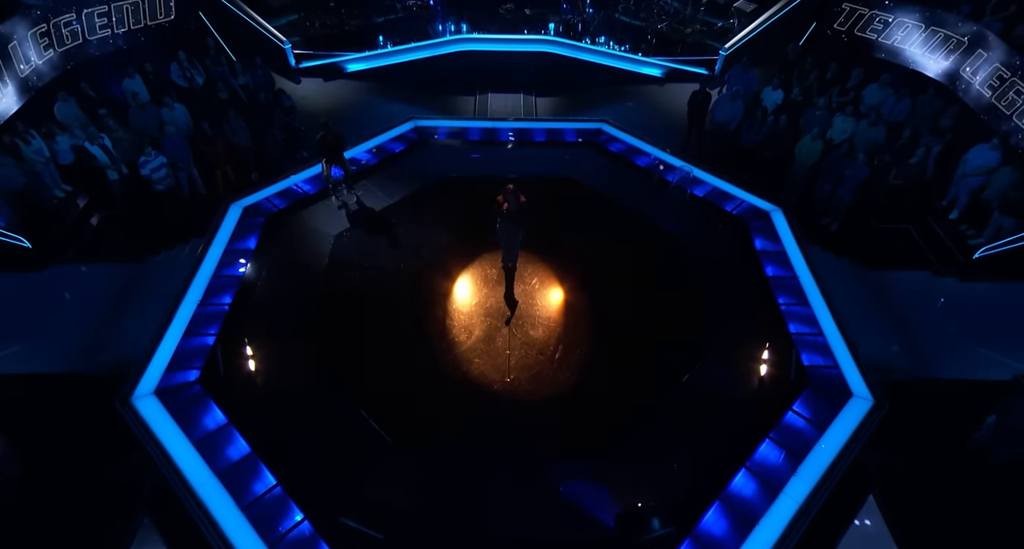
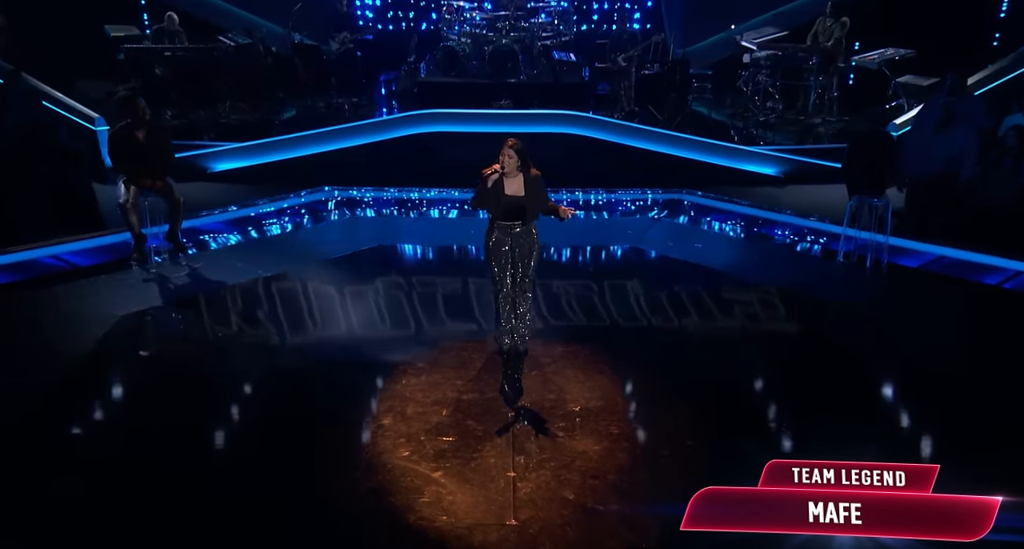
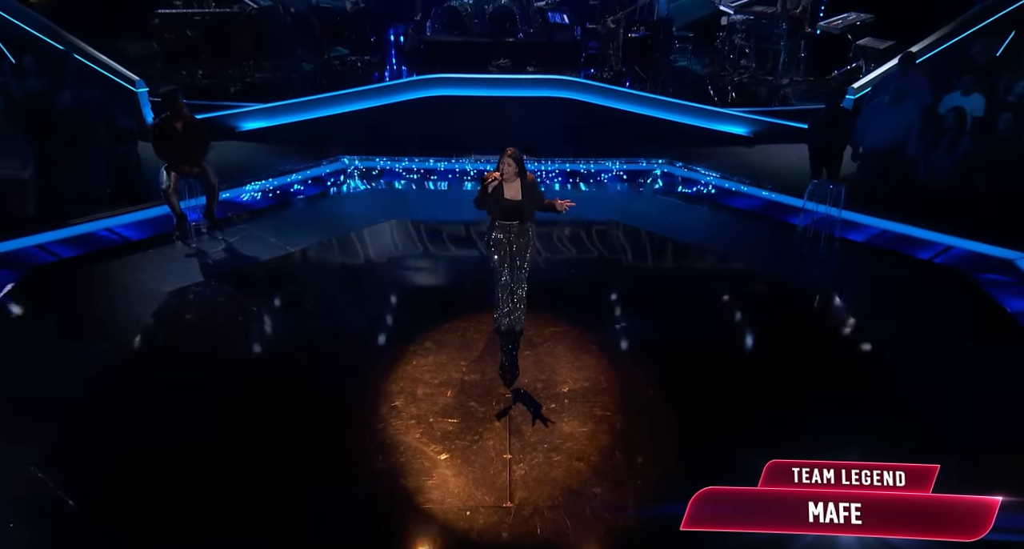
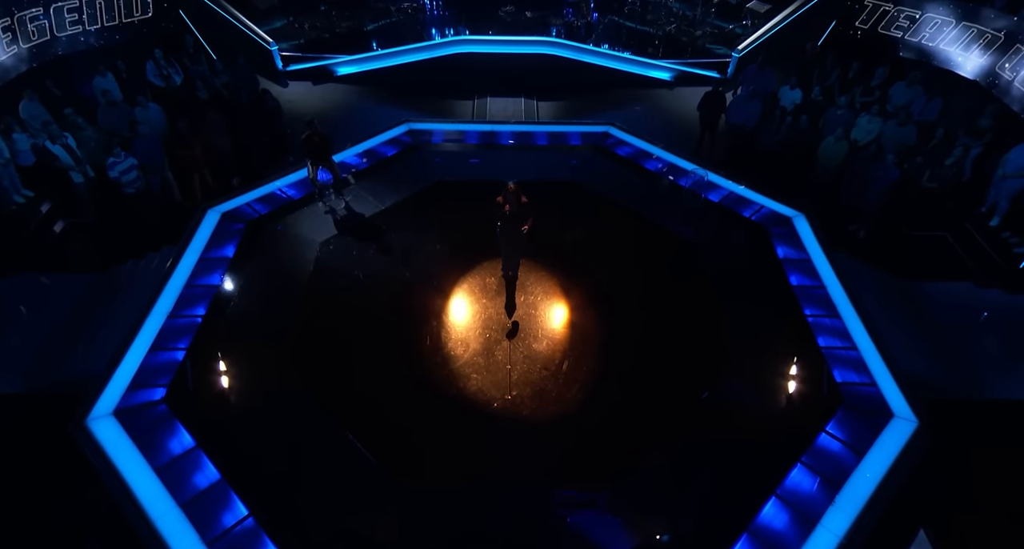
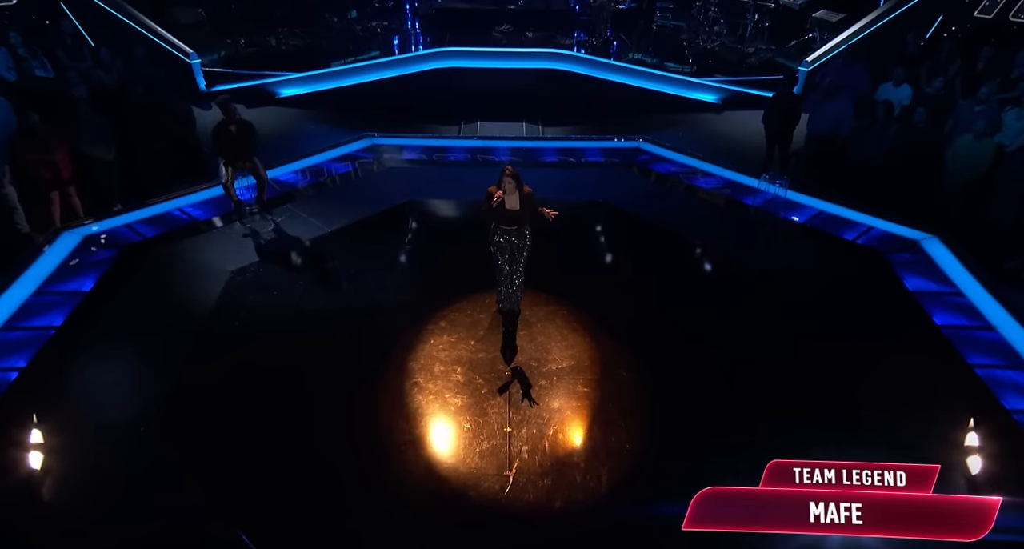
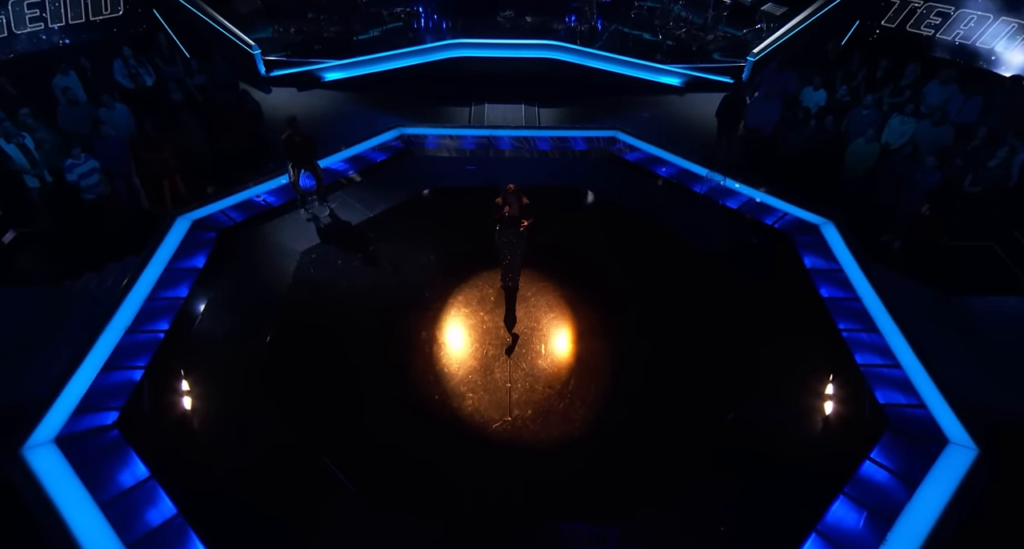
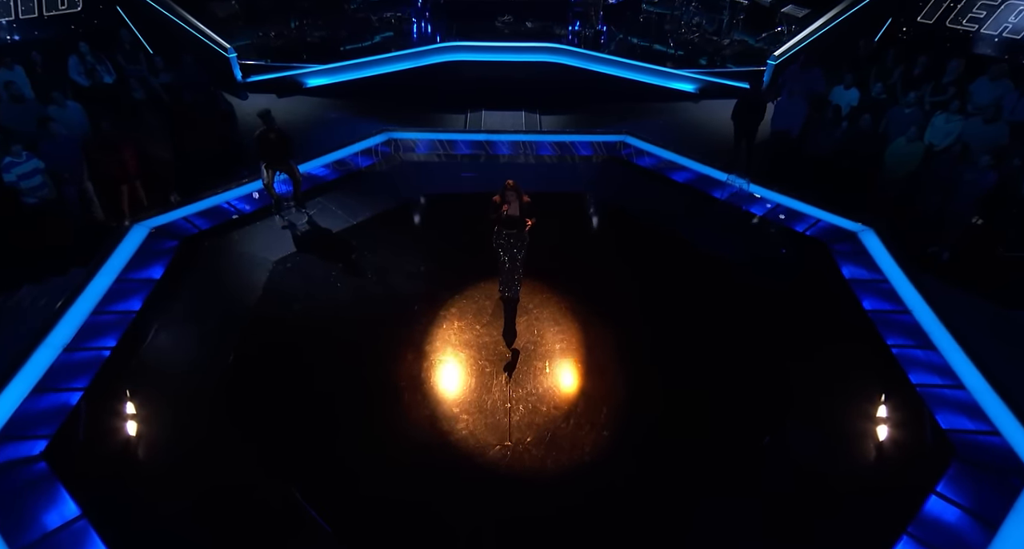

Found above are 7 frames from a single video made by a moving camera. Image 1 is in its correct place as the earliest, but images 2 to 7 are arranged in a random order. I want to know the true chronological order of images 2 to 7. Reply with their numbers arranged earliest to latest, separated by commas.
4, 6, 7, 5, 3, 2
